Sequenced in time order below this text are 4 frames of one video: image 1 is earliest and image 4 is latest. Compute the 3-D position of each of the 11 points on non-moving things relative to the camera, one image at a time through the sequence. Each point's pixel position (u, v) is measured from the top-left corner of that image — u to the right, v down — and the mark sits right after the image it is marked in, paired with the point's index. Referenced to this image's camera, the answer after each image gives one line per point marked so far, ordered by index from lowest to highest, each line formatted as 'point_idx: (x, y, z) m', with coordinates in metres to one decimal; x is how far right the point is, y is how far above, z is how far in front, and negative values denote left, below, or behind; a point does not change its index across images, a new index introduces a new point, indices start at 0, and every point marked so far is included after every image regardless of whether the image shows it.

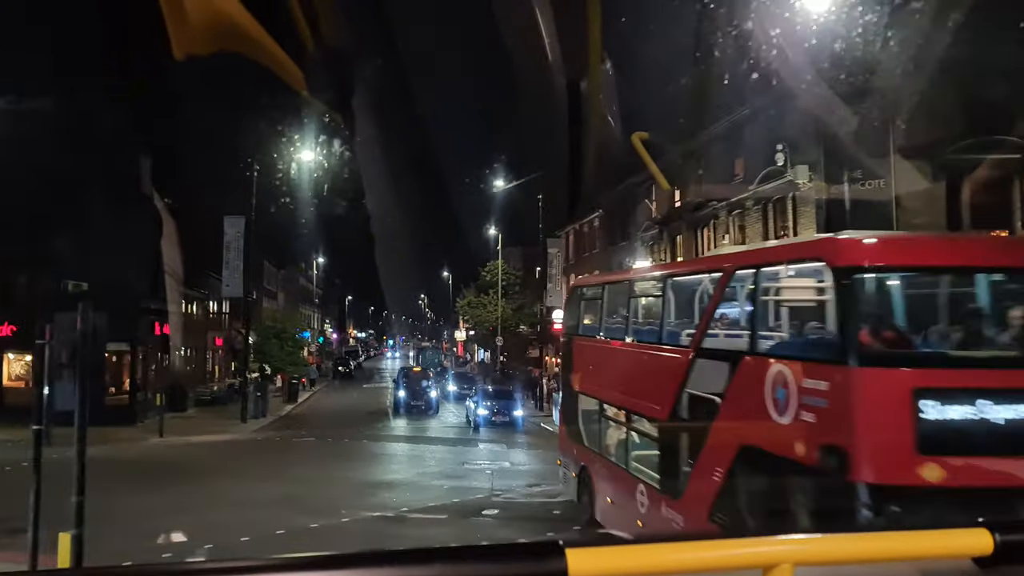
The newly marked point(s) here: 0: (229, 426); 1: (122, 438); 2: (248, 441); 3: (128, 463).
0: (-5.7, -2.7, +15.9) m
1: (-6.4, -2.4, +13.2) m
2: (-4.6, -2.6, +13.9) m
3: (-5.4, -2.5, +11.4) m
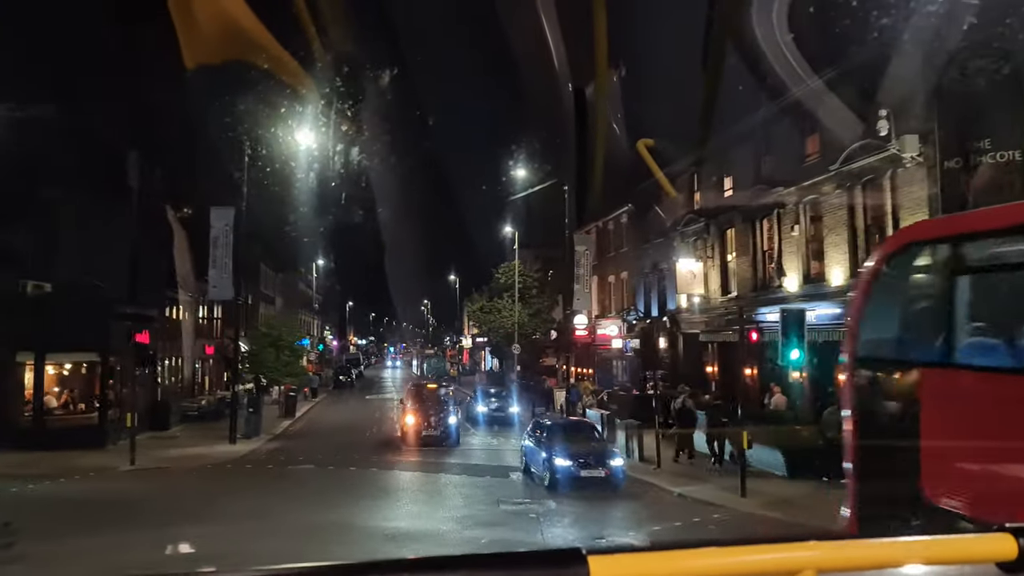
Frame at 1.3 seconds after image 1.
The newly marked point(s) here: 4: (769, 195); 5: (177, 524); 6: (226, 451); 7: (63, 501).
0: (-5.2, -2.8, +14.1) m
1: (-6.0, -2.5, +11.3) m
2: (-4.1, -2.6, +12.0) m
3: (-5.0, -2.5, +9.5) m
4: (+5.5, +2.0, +16.4) m
5: (-3.4, -2.4, +8.0) m
6: (-4.8, -2.7, +13.5) m
7: (-5.0, -2.4, +9.0) m
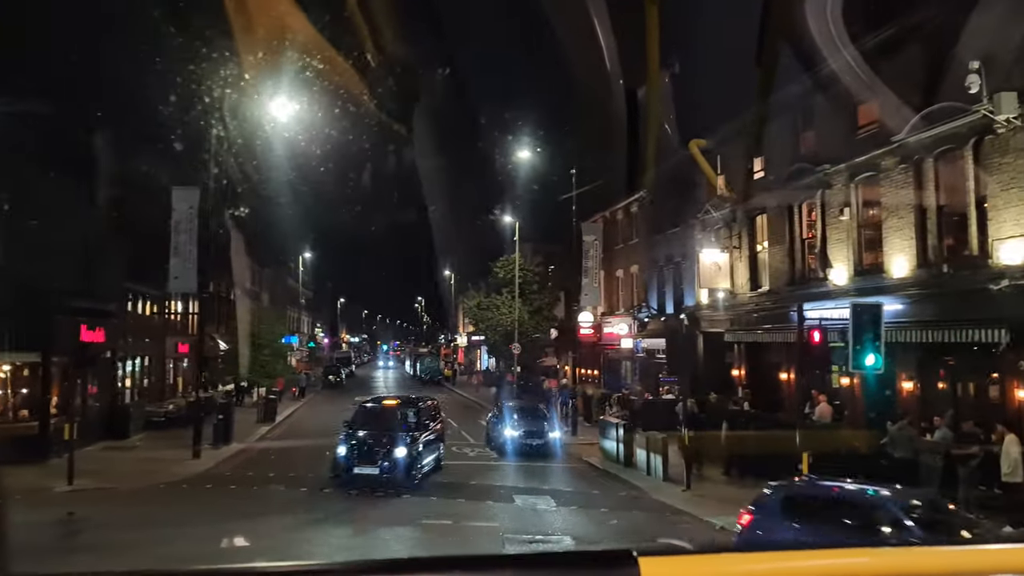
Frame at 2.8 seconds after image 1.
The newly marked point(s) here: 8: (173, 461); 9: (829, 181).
0: (-5.2, -2.7, +12.6) m
1: (-5.9, -2.3, +9.8) m
2: (-4.1, -2.5, +10.5) m
3: (-4.9, -2.3, +8.0) m
4: (+5.6, +2.1, +14.9) m
5: (-3.3, -2.3, +6.5) m
6: (-4.8, -2.6, +12.0) m
7: (-5.0, -2.3, +7.5) m
8: (-5.1, -2.6, +12.4) m
9: (+5.7, +1.9, +14.6) m
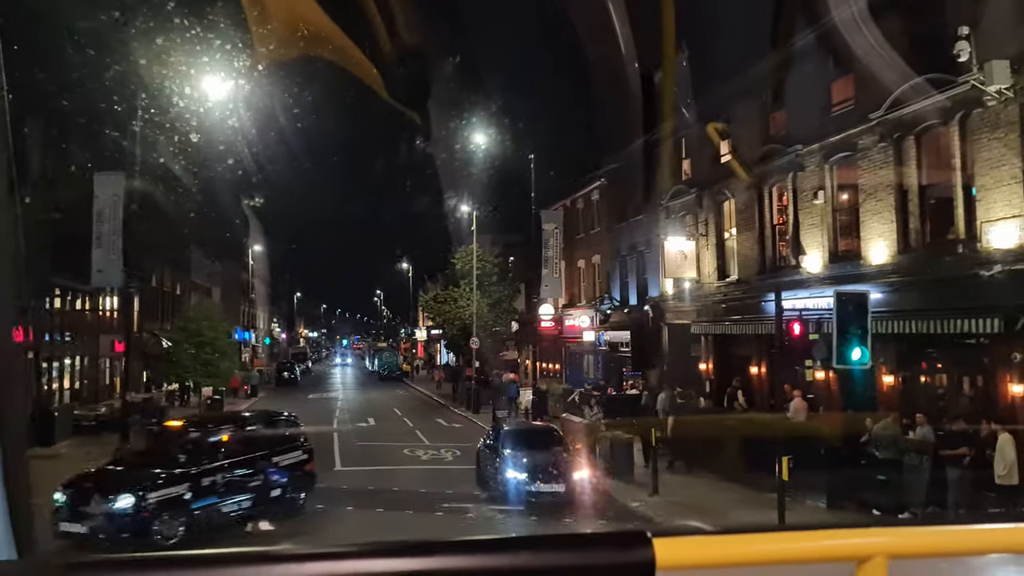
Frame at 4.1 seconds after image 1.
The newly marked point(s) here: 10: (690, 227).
0: (-5.8, -2.6, +11.6) m
1: (-6.4, -2.3, +8.8) m
2: (-4.6, -2.4, +9.6) m
3: (-5.4, -2.3, +7.1) m
4: (+4.8, +2.3, +14.4) m
5: (-3.7, -2.3, +5.7) m
6: (-5.4, -2.5, +11.0) m
7: (-5.4, -2.3, +6.6) m
8: (-5.7, -2.6, +11.4) m
9: (+5.0, +2.1, +14.1) m
10: (+3.8, +1.3, +17.5) m
